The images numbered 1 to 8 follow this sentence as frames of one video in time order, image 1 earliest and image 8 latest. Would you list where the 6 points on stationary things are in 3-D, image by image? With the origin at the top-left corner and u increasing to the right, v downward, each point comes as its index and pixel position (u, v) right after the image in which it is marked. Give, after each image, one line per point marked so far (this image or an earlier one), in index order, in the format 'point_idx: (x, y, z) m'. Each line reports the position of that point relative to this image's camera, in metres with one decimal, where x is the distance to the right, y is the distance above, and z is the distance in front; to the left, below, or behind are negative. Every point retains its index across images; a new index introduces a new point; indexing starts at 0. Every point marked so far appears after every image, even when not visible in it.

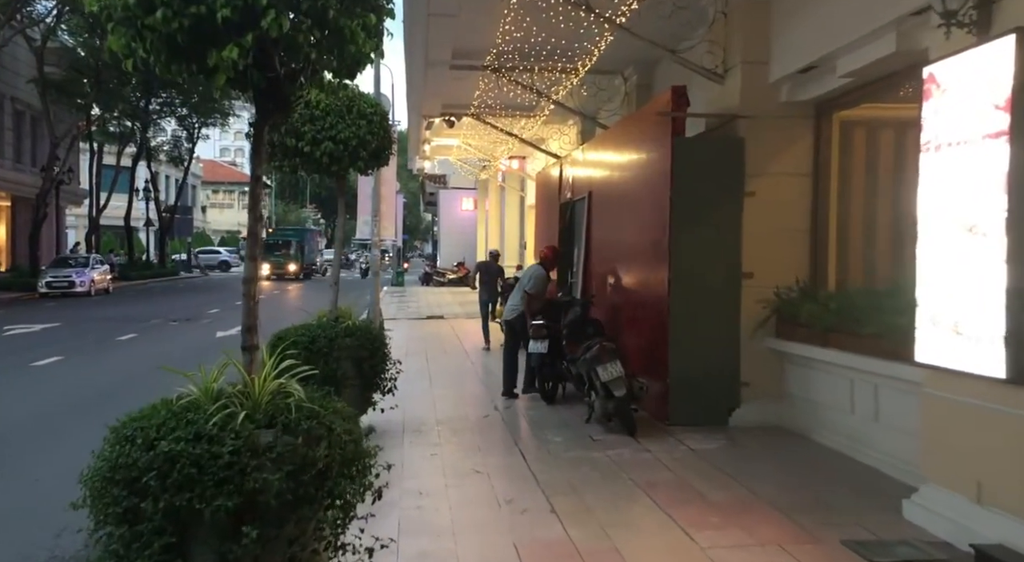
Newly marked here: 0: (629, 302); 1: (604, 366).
0: (+1.2, -0.2, +9.2) m
1: (+0.8, -0.7, +7.6) m
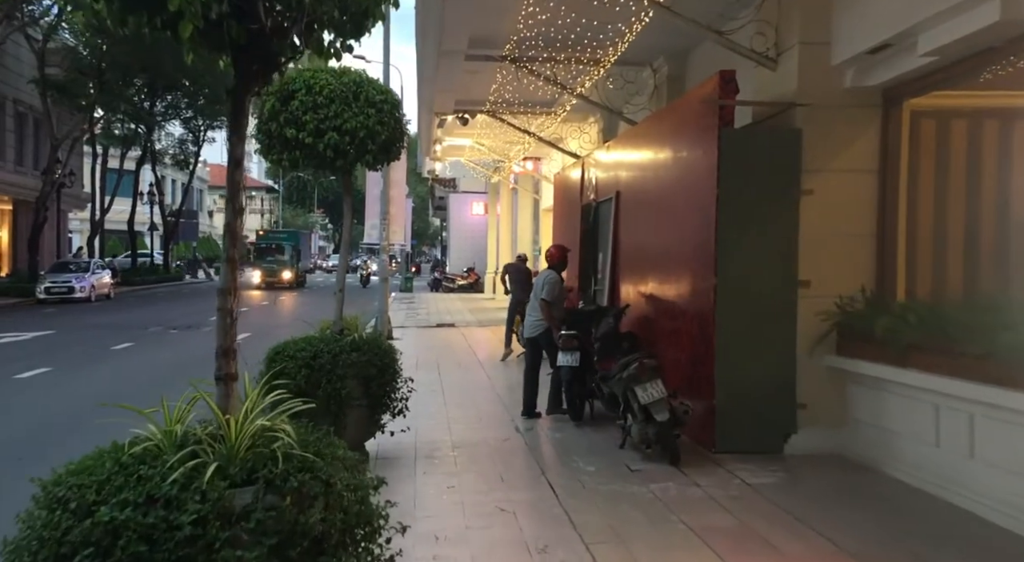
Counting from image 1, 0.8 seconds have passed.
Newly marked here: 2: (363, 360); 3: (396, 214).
0: (+1.4, -0.3, +8.3) m
1: (+1.0, -0.8, +6.7) m
2: (-1.2, -0.6, +7.2) m
3: (-2.5, +1.5, +19.5) m
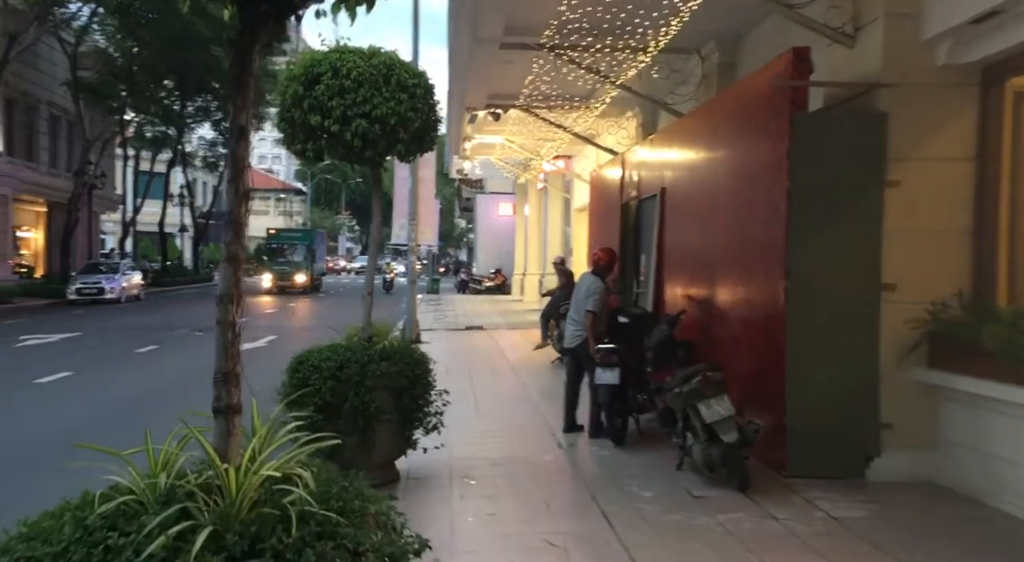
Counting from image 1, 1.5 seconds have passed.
0: (+1.8, -0.3, +7.6) m
1: (+1.3, -0.8, +6.0) m
2: (-0.9, -0.6, +6.5) m
3: (-1.9, +1.4, +18.9) m
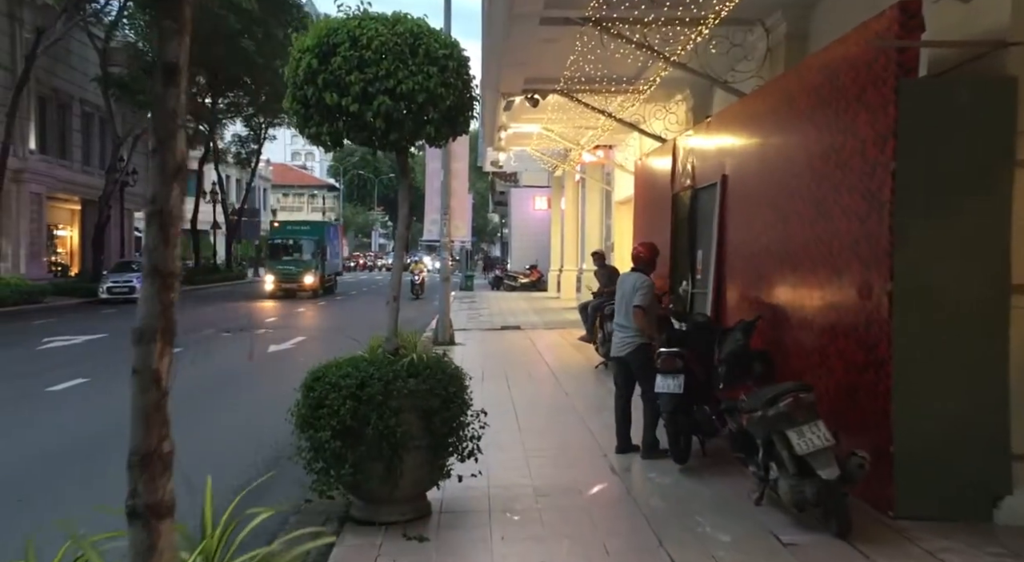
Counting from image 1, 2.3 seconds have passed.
0: (+2.1, -0.3, +6.5) m
1: (+1.6, -0.8, +5.0) m
2: (-0.6, -0.7, +5.6) m
3: (-1.1, +1.5, +18.0) m
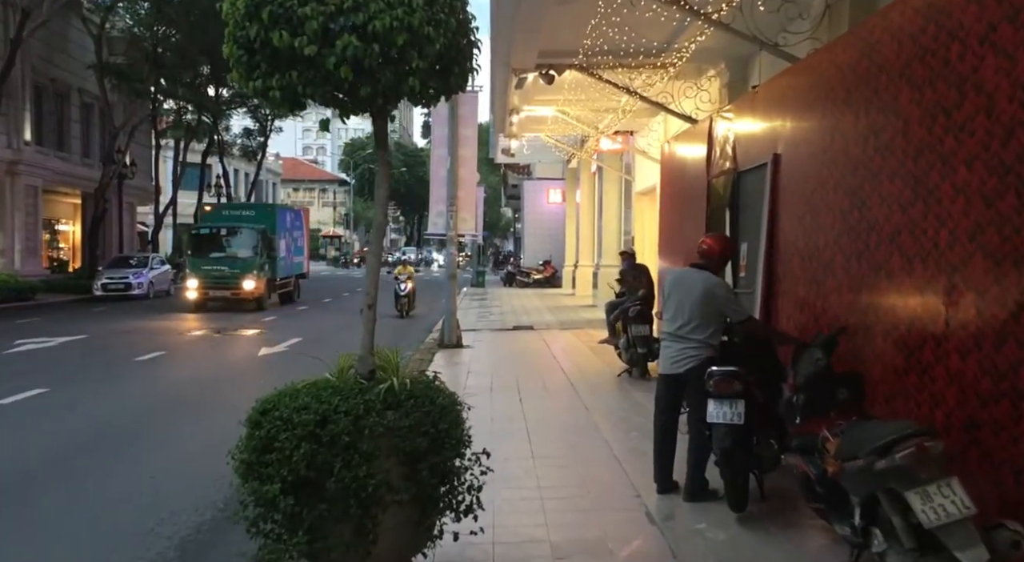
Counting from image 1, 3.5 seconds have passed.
0: (+2.2, -0.3, +5.1) m
1: (+1.6, -0.8, +3.6) m
2: (-0.5, -0.7, +4.2) m
3: (-0.9, +1.5, +16.6) m
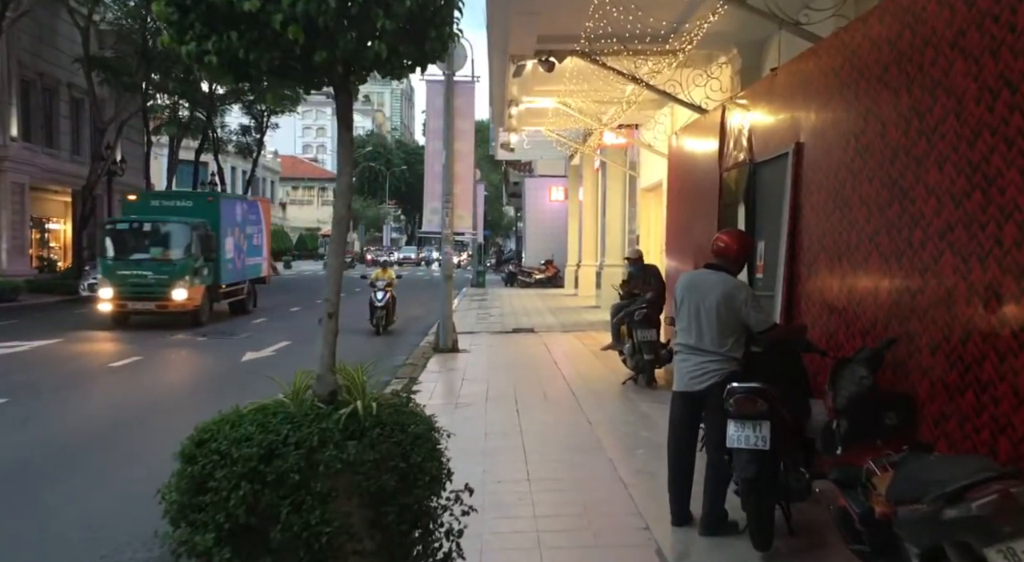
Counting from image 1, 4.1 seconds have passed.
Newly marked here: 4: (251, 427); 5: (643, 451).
0: (+2.1, -0.3, +4.4) m
1: (+1.6, -0.9, +2.9) m
2: (-0.6, -0.7, +3.5) m
3: (-0.9, +1.5, +15.9) m
4: (-1.0, -0.6, +3.5) m
5: (+1.1, -1.4, +7.5) m
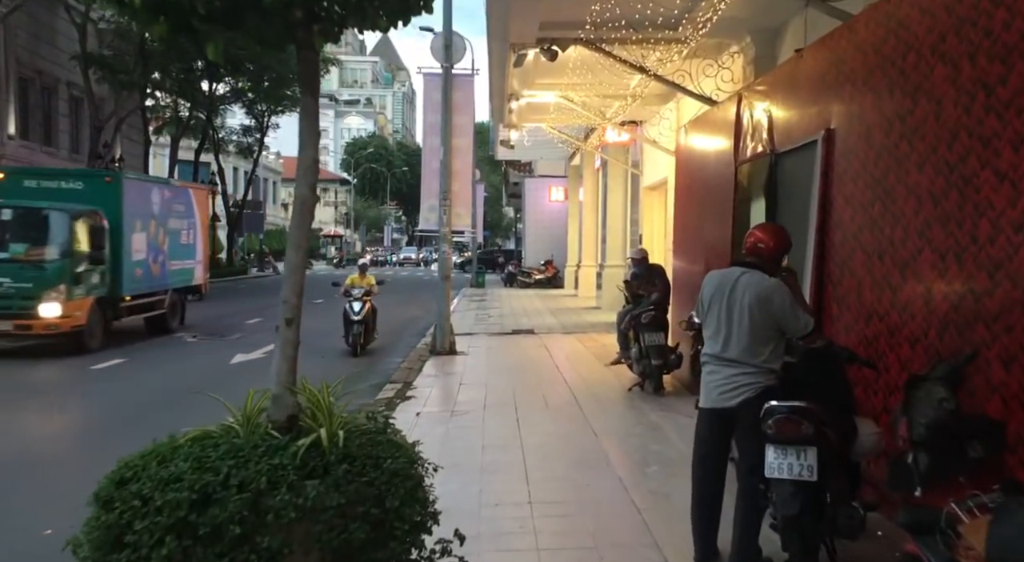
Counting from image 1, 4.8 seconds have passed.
0: (+2.1, -0.3, +3.7) m
1: (+1.6, -0.9, +2.1) m
2: (-0.6, -0.7, +2.8) m
3: (-0.9, +1.5, +15.2) m
4: (-1.0, -0.6, +2.8) m
5: (+1.1, -1.4, +6.8) m
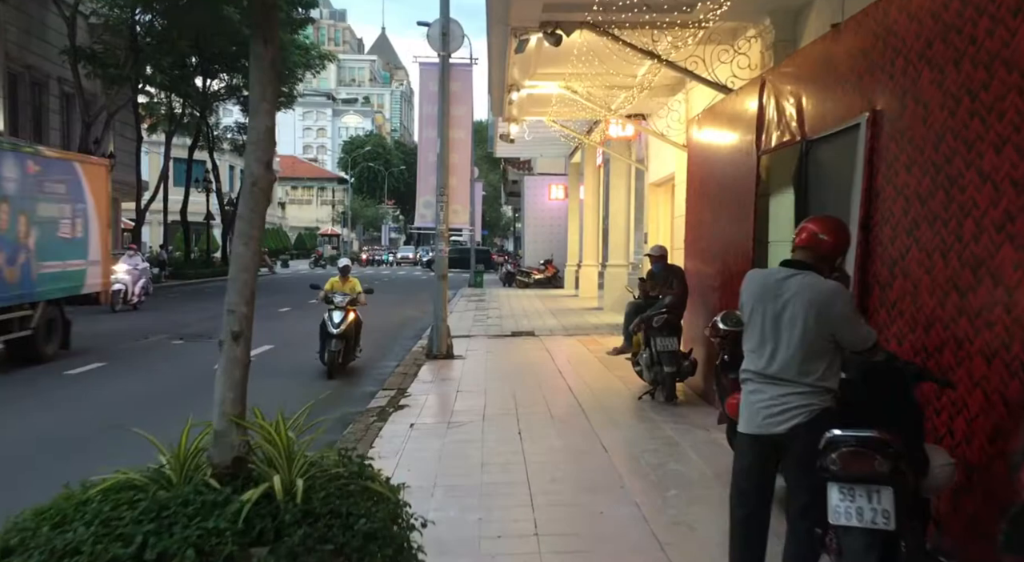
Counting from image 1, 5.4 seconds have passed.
0: (+2.2, -0.4, +2.9) m
1: (+1.6, -0.9, +1.4) m
2: (-0.5, -0.7, +2.0) m
3: (-0.9, +1.5, +14.4) m
4: (-1.0, -0.6, +2.1) m
5: (+1.1, -1.4, +6.1) m
